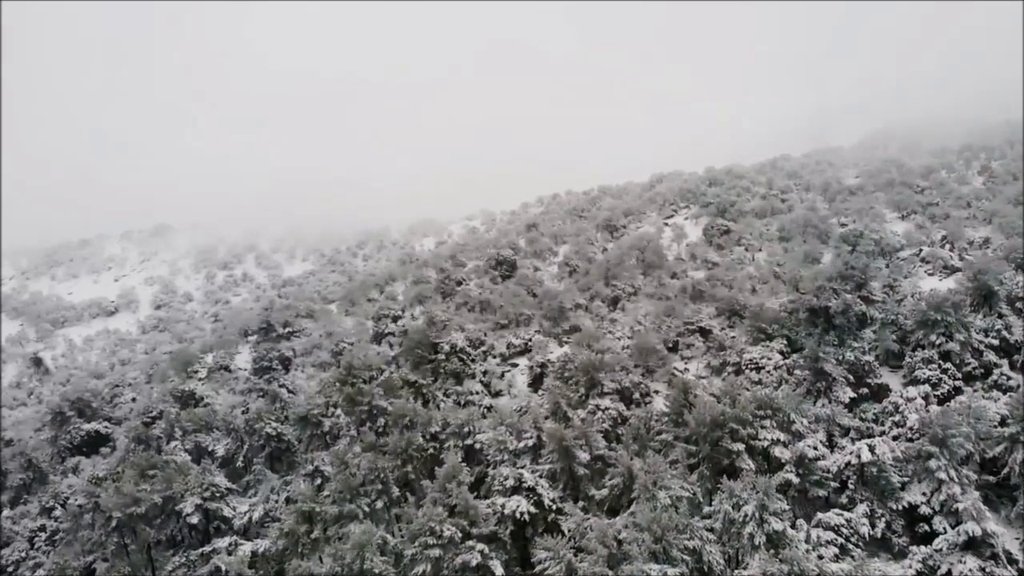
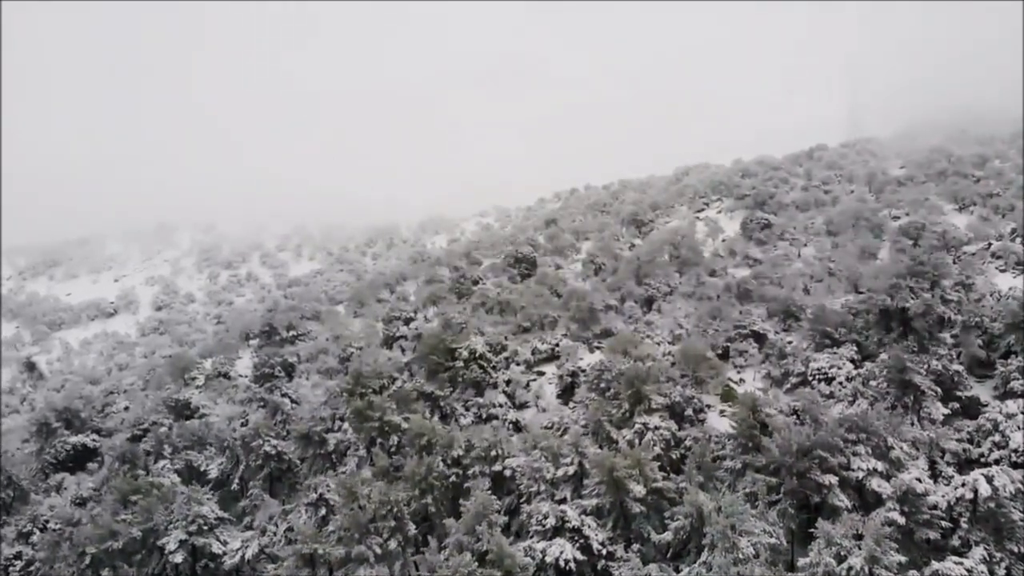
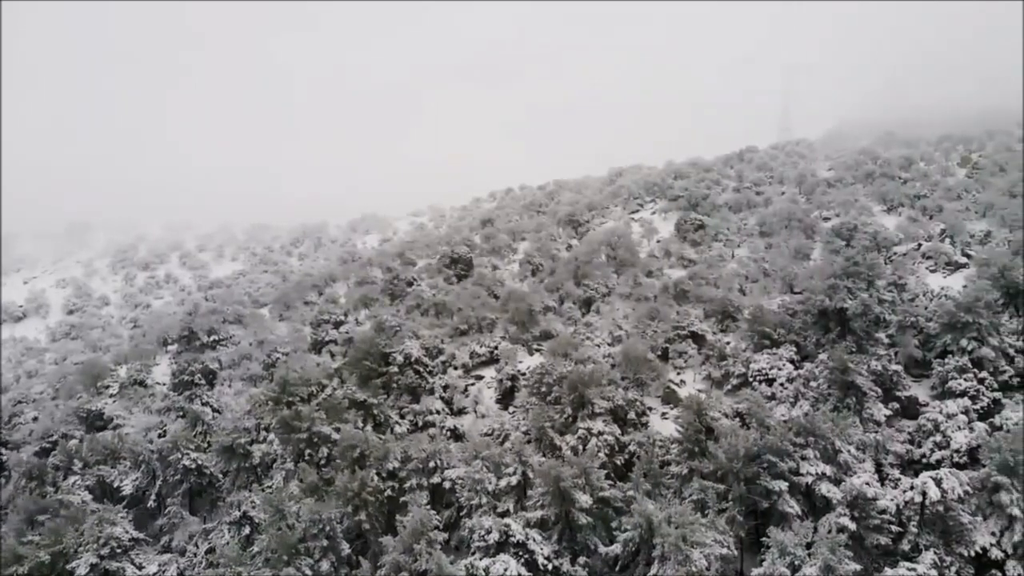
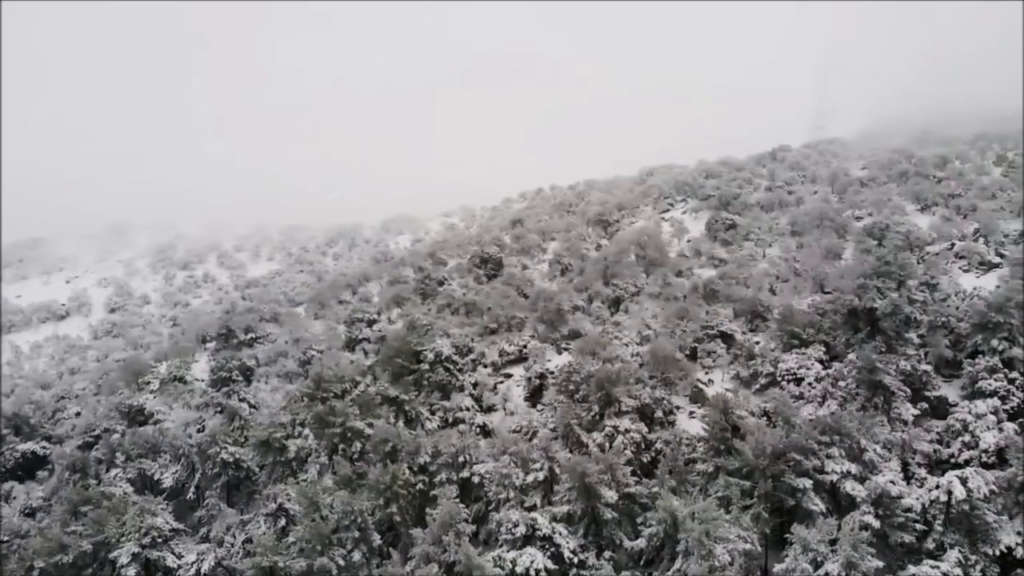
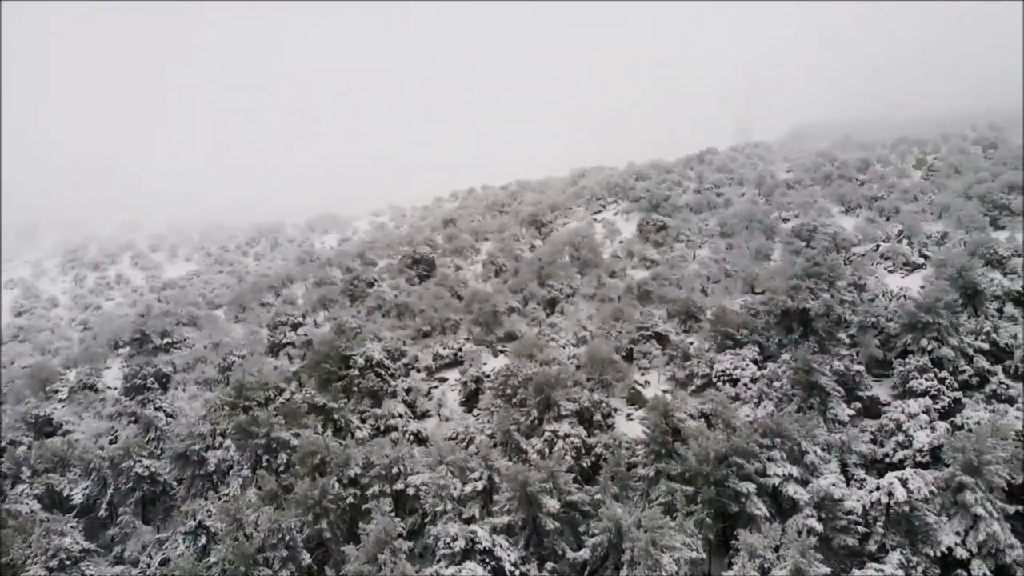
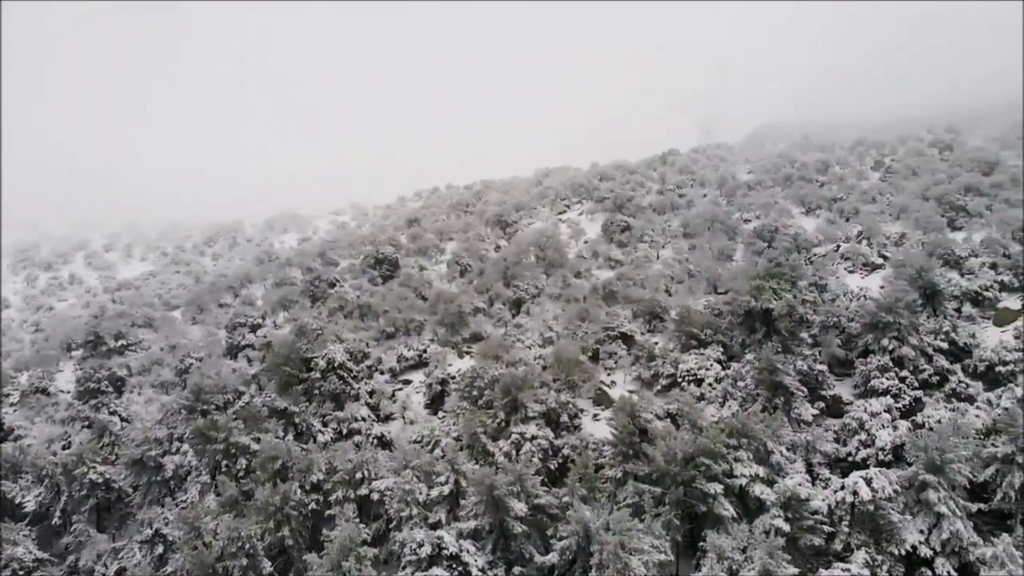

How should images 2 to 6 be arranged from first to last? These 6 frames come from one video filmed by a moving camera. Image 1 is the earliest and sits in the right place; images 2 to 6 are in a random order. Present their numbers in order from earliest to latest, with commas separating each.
2, 4, 3, 5, 6
